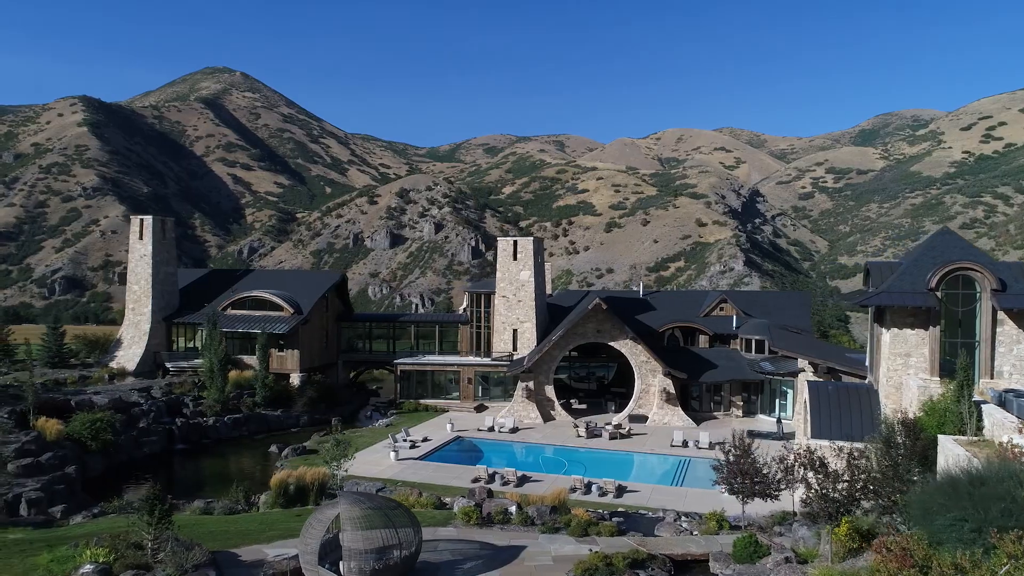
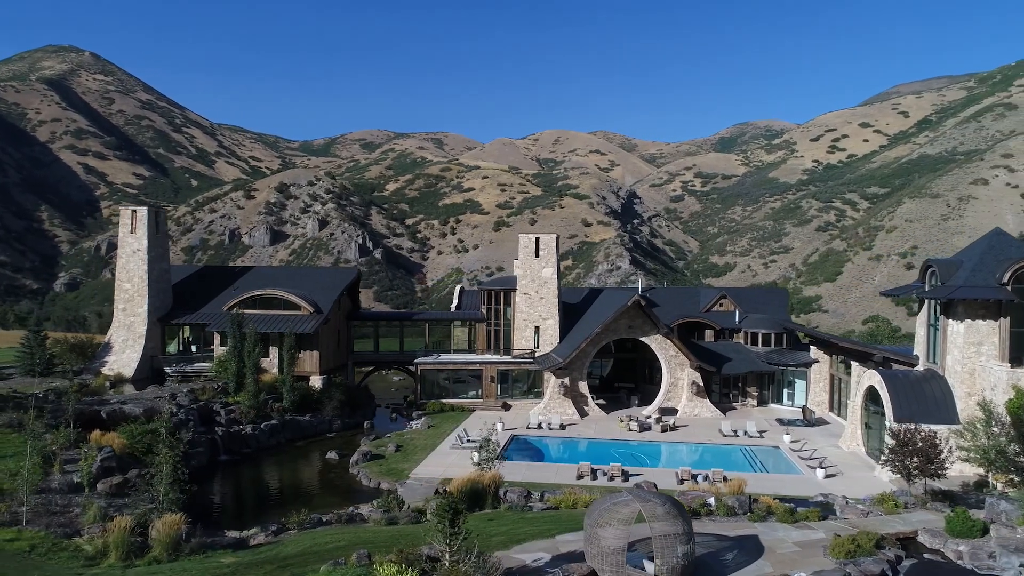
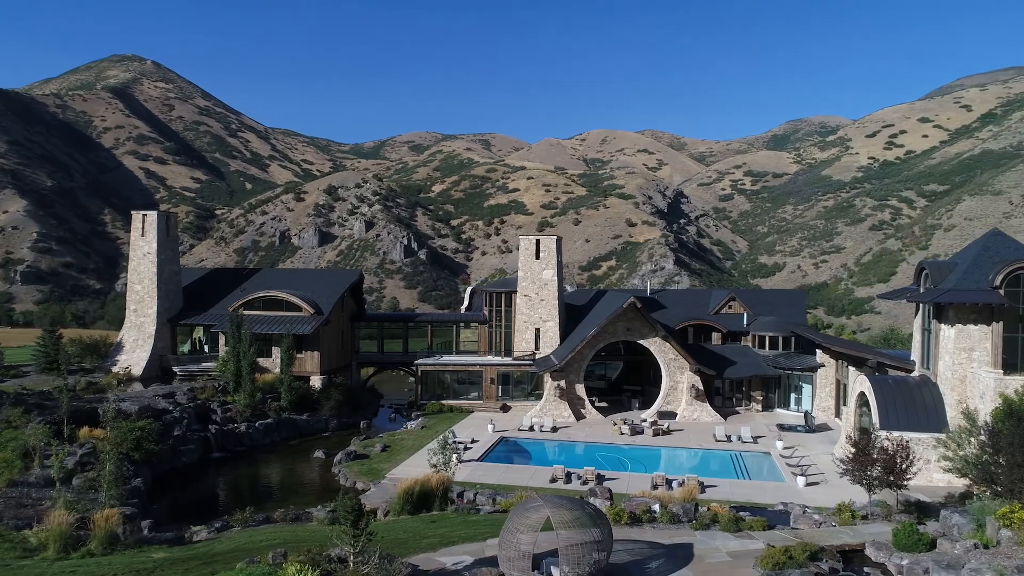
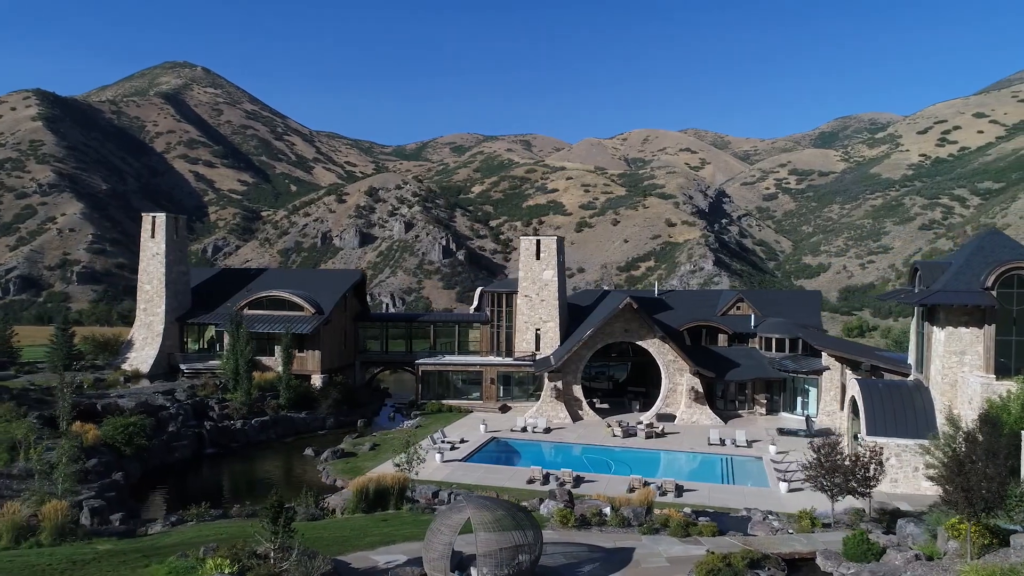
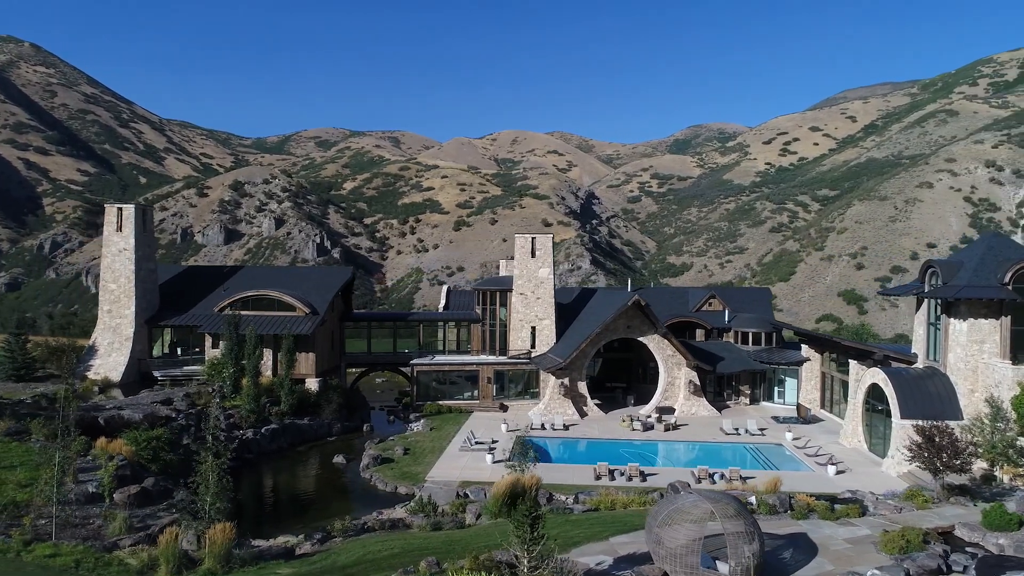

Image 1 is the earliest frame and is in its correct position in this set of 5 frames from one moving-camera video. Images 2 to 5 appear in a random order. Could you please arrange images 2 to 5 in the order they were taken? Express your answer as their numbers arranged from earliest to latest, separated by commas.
4, 3, 2, 5
